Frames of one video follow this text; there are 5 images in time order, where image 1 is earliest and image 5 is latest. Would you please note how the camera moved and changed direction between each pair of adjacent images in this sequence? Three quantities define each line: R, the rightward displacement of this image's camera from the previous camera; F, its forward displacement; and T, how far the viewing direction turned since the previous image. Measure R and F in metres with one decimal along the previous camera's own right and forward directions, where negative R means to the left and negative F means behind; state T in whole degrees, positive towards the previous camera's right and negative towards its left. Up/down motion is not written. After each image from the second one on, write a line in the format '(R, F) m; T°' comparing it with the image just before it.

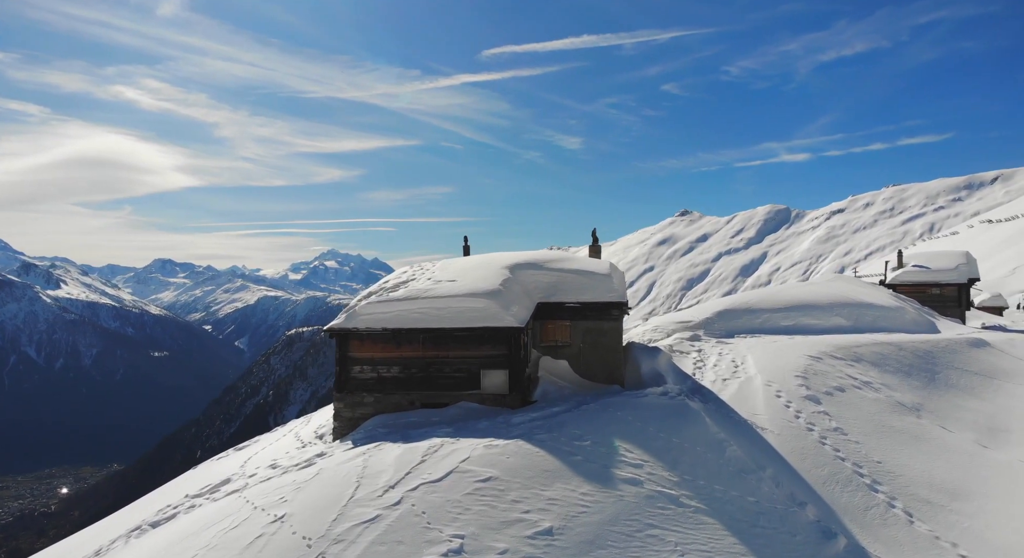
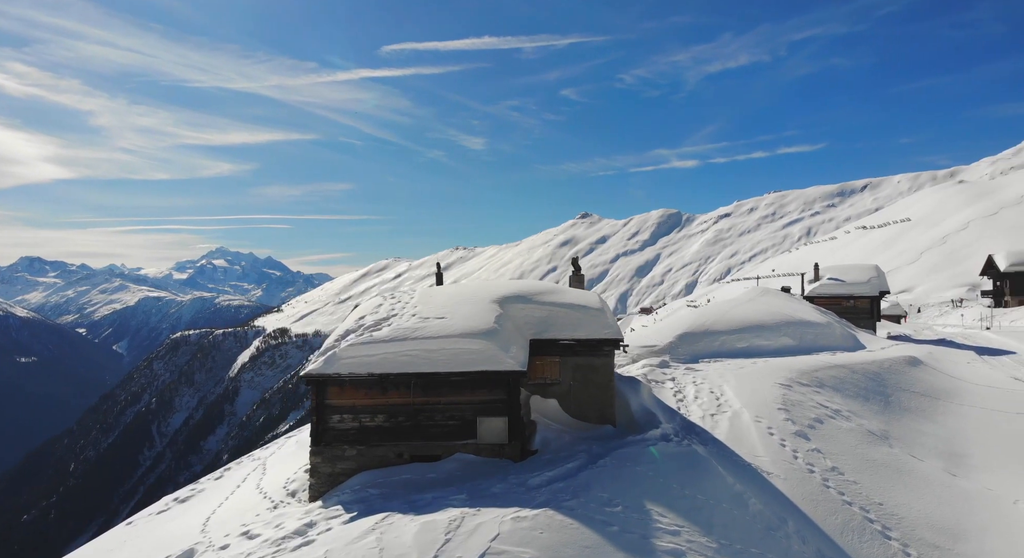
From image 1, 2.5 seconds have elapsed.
(-2.4, +1.5) m; +8°
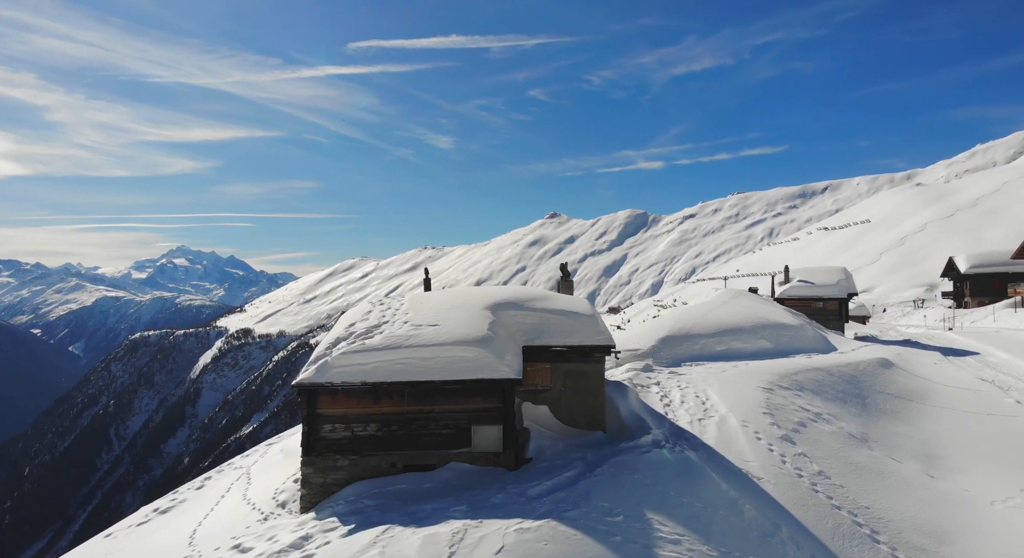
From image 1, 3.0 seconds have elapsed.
(-0.7, +0.1) m; +3°
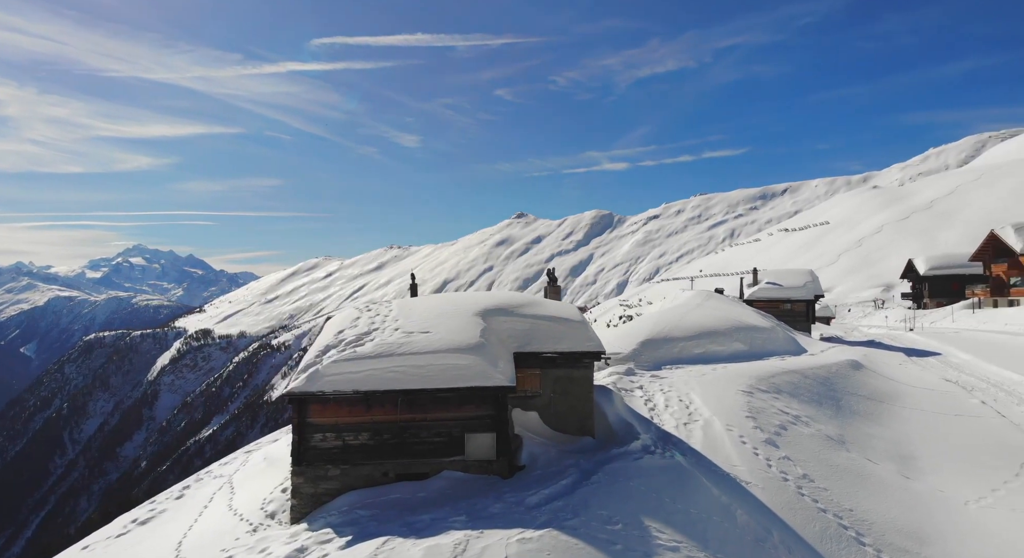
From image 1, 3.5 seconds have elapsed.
(-0.7, 0.0) m; +3°
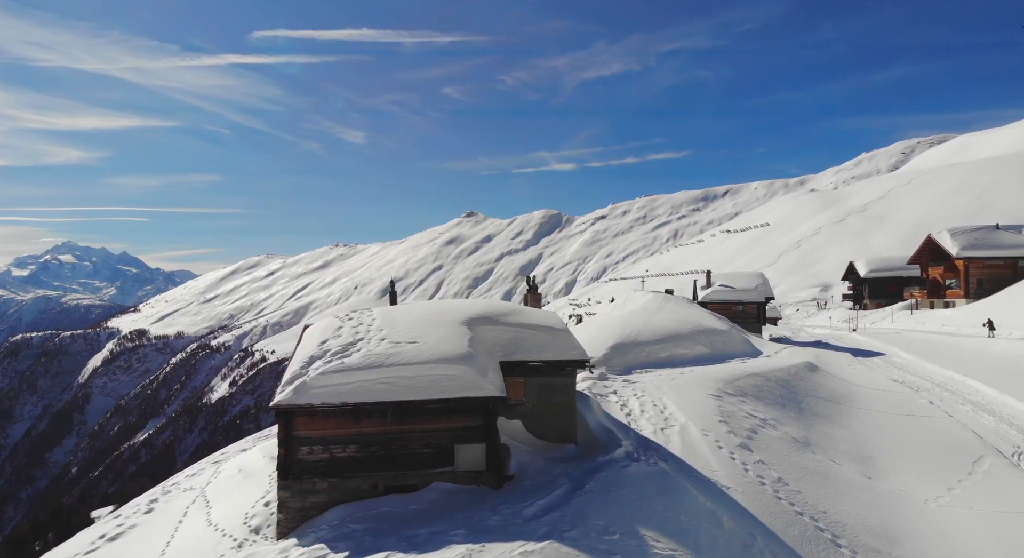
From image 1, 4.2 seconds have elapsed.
(-1.0, 0.0) m; +4°
